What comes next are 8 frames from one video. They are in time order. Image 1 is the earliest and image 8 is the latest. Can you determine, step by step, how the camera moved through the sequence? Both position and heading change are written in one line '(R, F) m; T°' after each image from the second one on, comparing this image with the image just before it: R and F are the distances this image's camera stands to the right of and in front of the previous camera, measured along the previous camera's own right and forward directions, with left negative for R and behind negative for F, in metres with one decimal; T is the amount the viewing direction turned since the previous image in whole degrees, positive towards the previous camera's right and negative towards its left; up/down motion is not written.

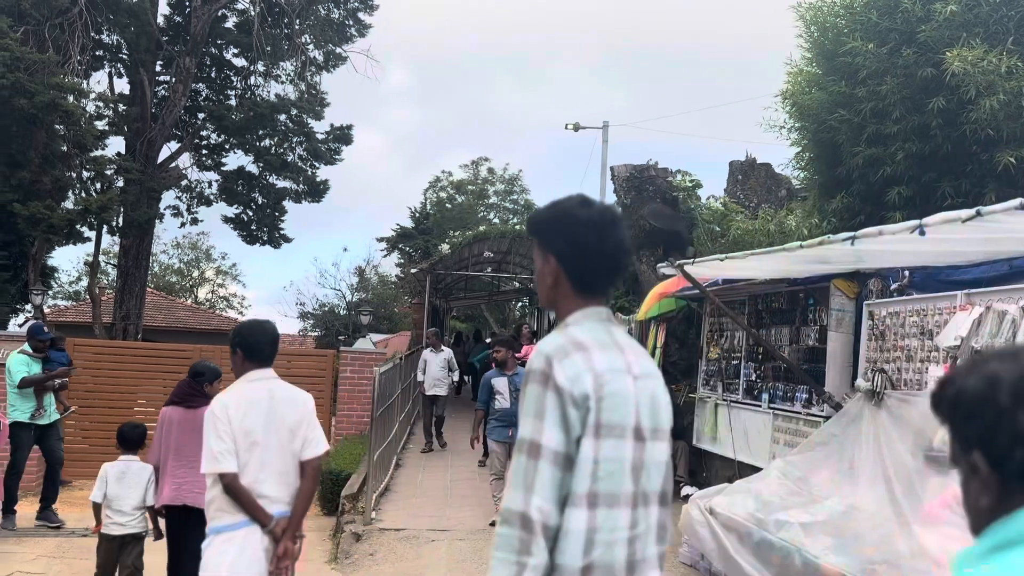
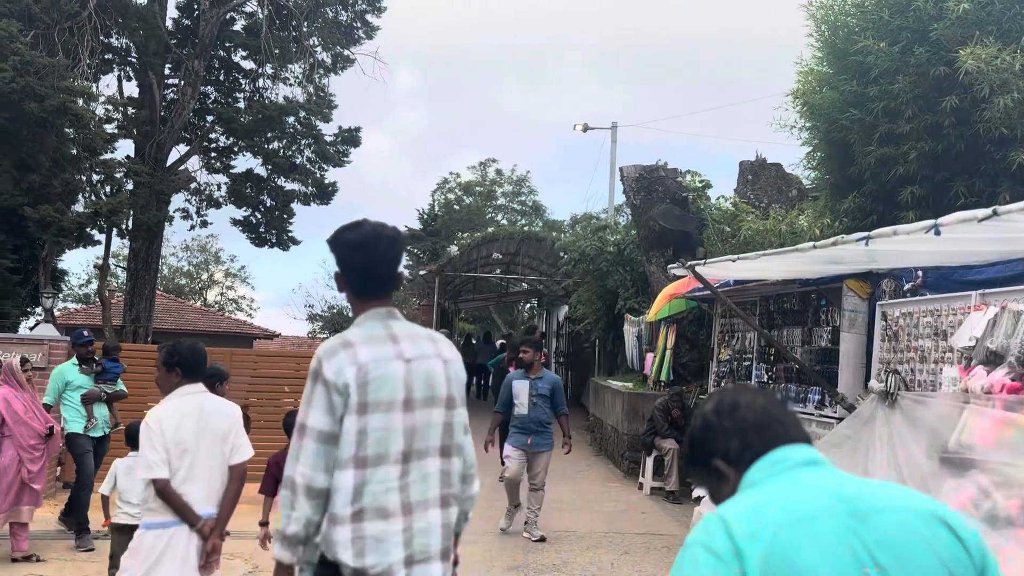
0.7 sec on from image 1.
(0.0, 0.0) m; -1°
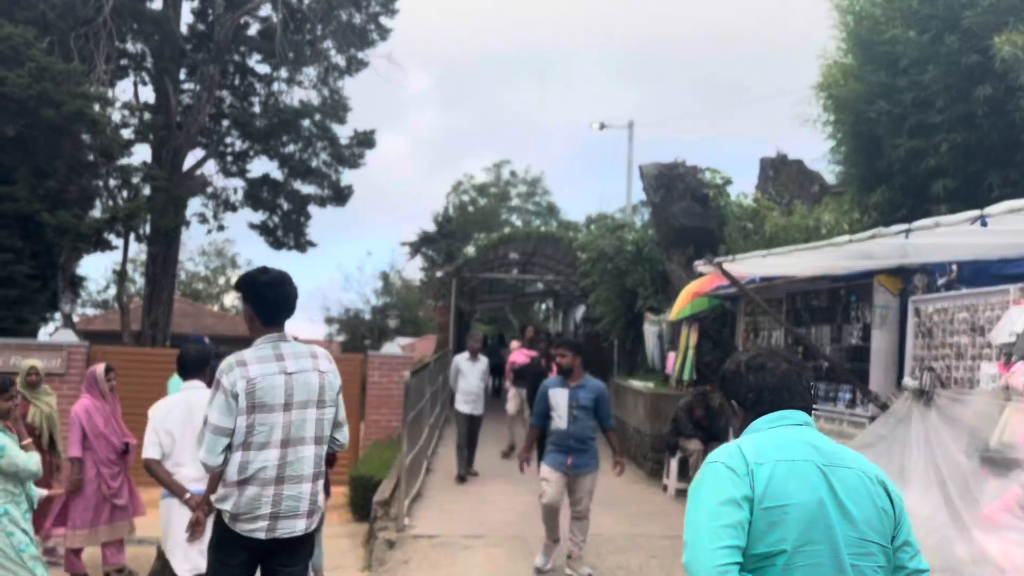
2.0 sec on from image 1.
(-0.1, +0.1) m; -1°
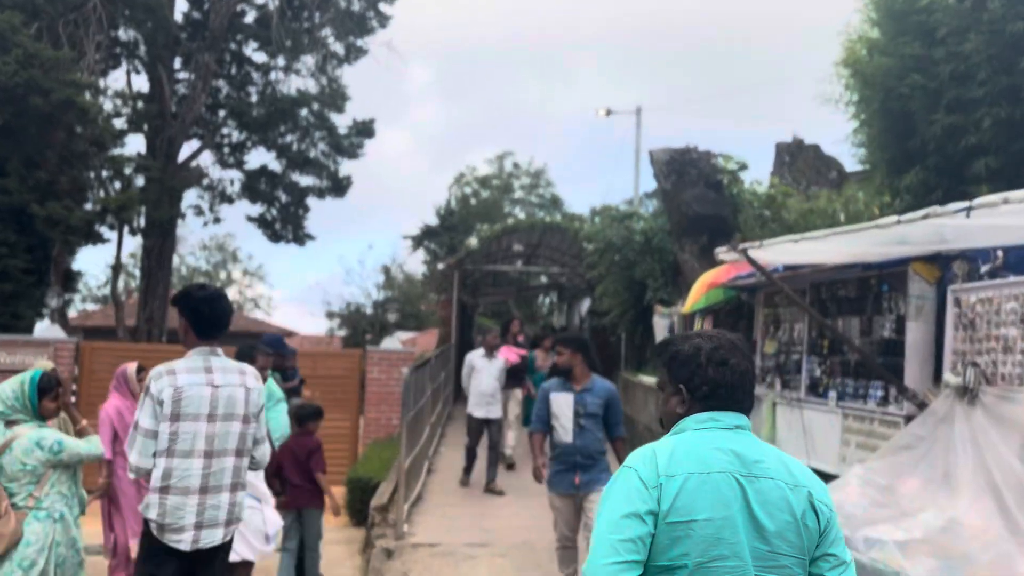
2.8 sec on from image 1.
(0.0, +0.5) m; 0°
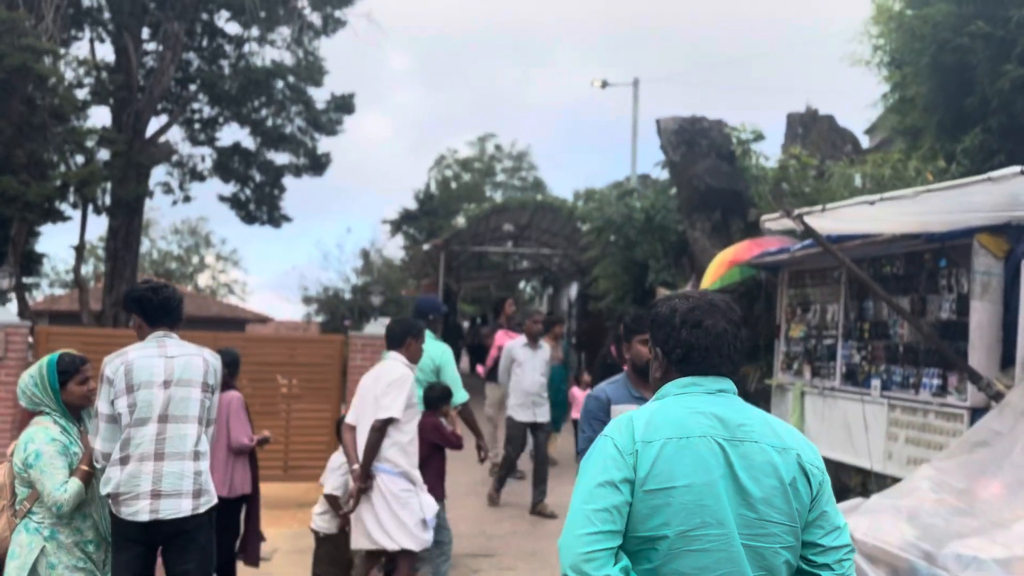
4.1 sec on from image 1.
(-0.2, +0.8) m; +2°
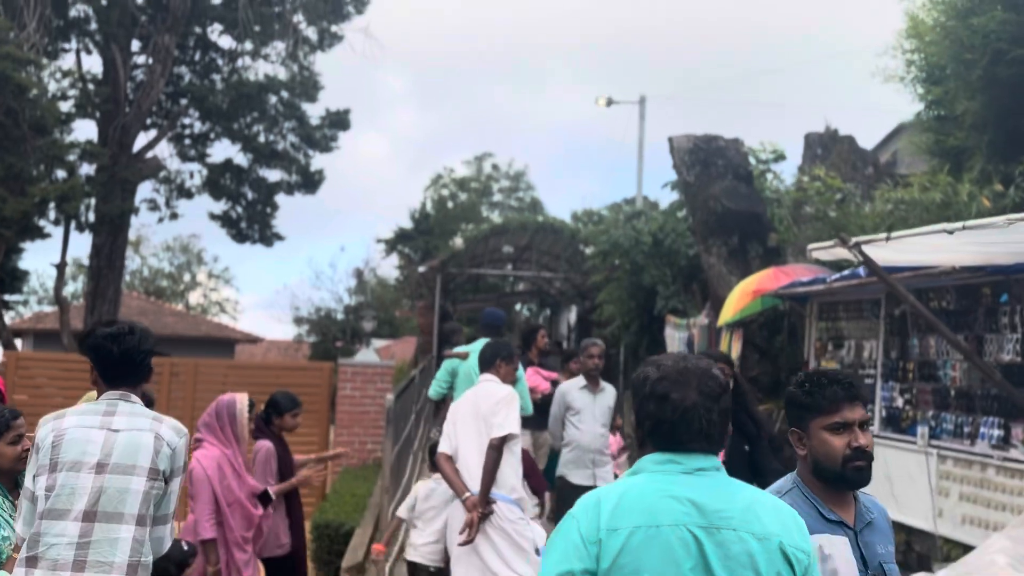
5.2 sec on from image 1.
(-0.1, +0.7) m; 0°
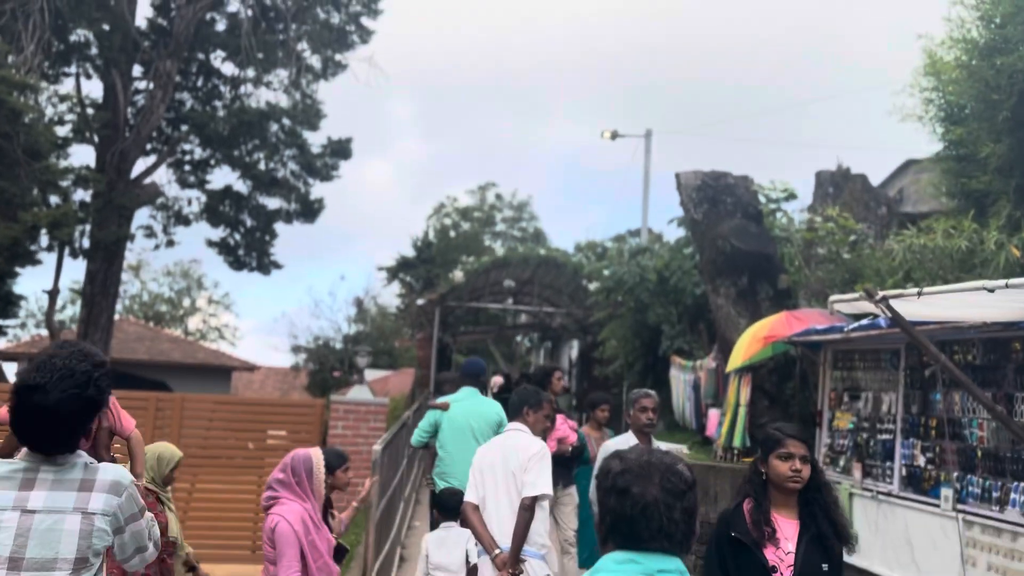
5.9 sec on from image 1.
(0.0, +0.3) m; 0°
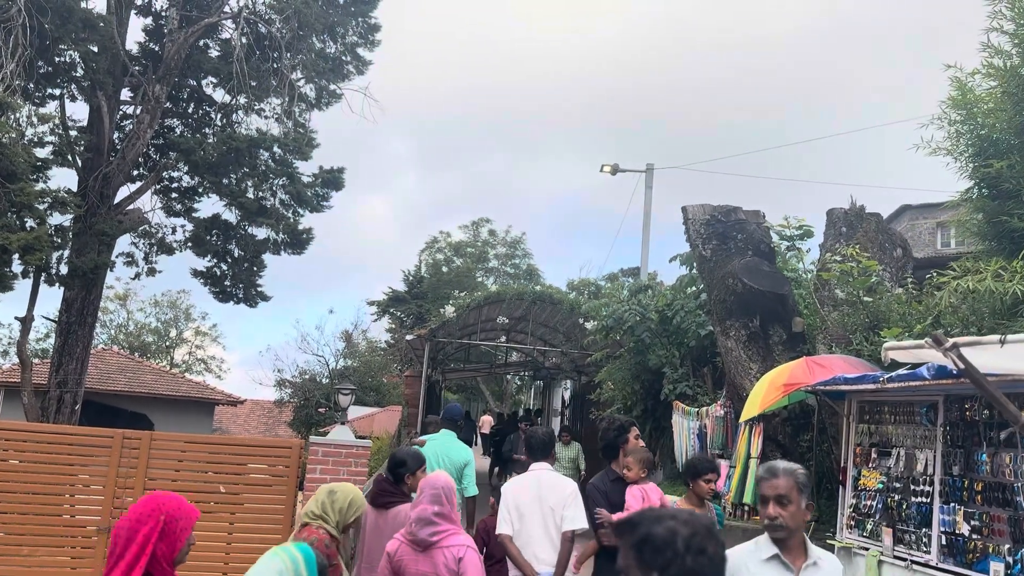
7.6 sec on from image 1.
(0.0, +0.6) m; +1°
